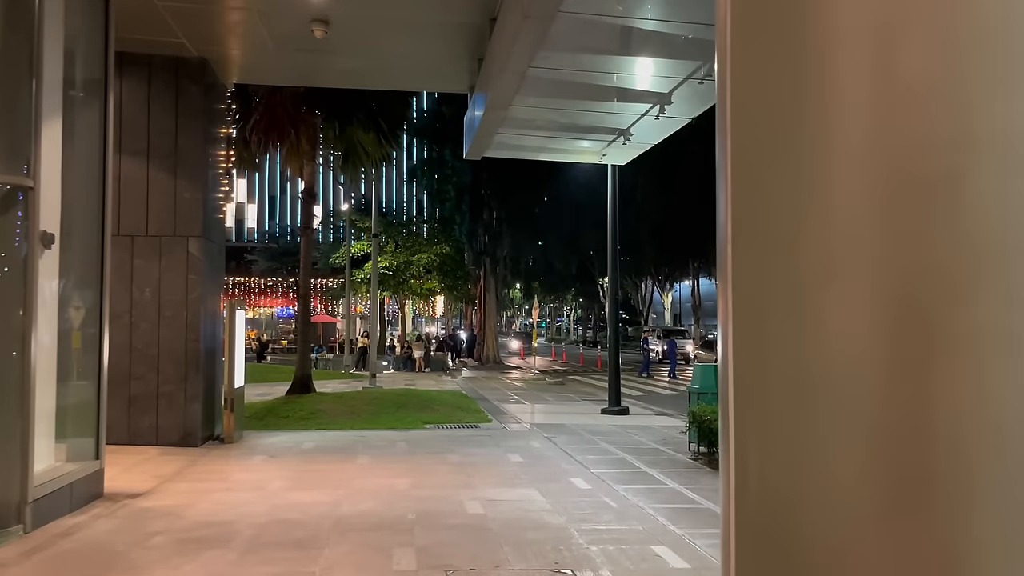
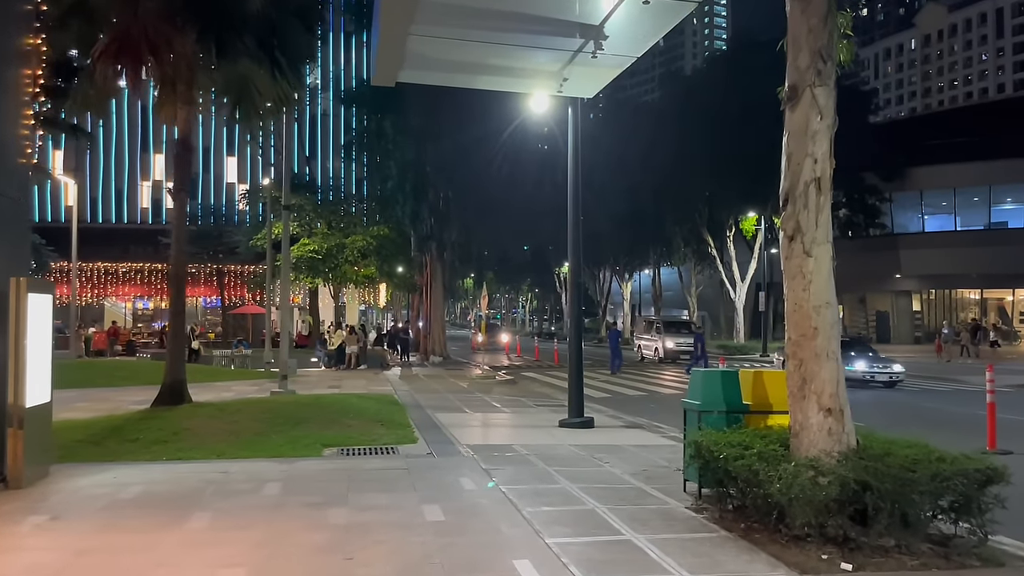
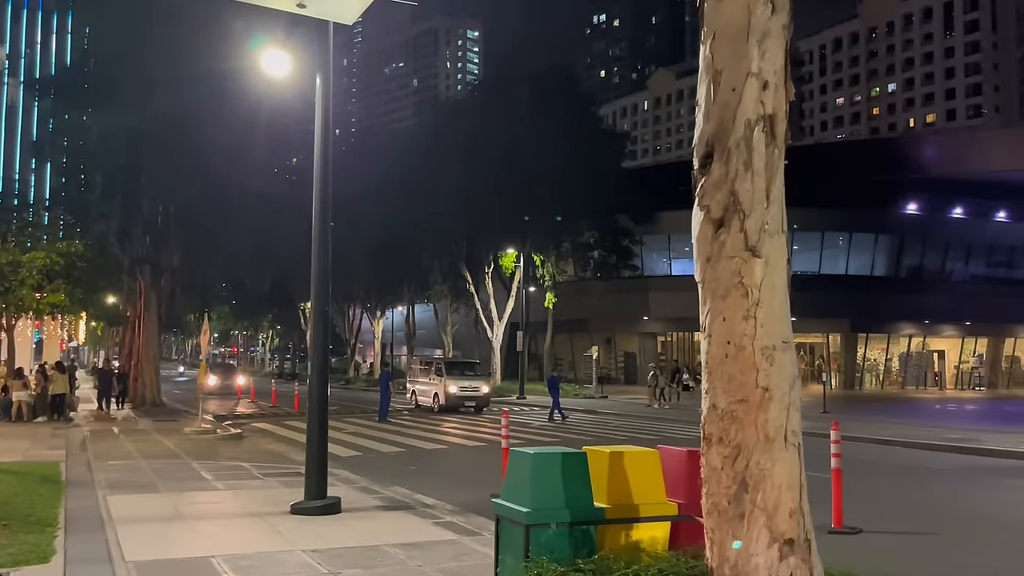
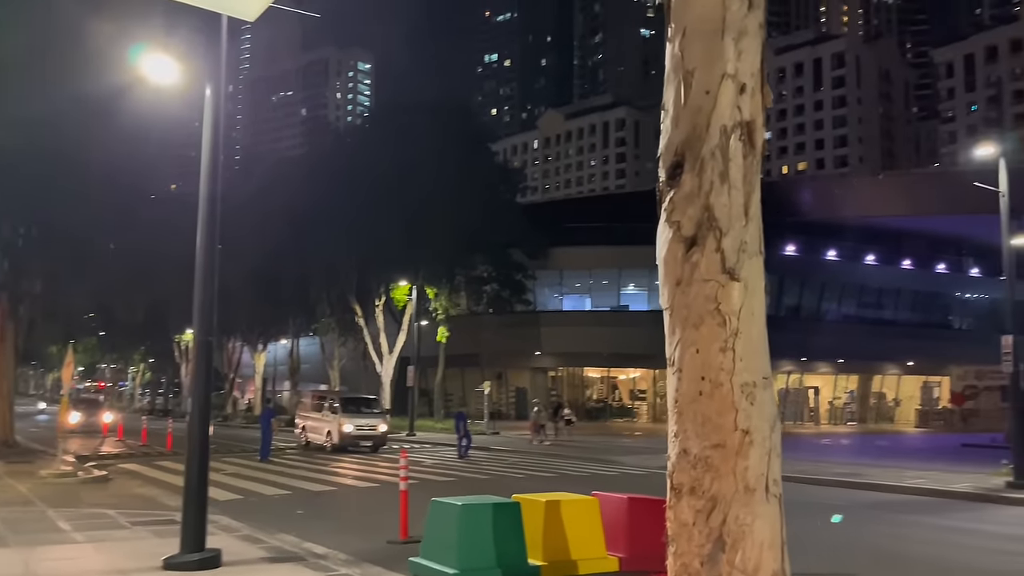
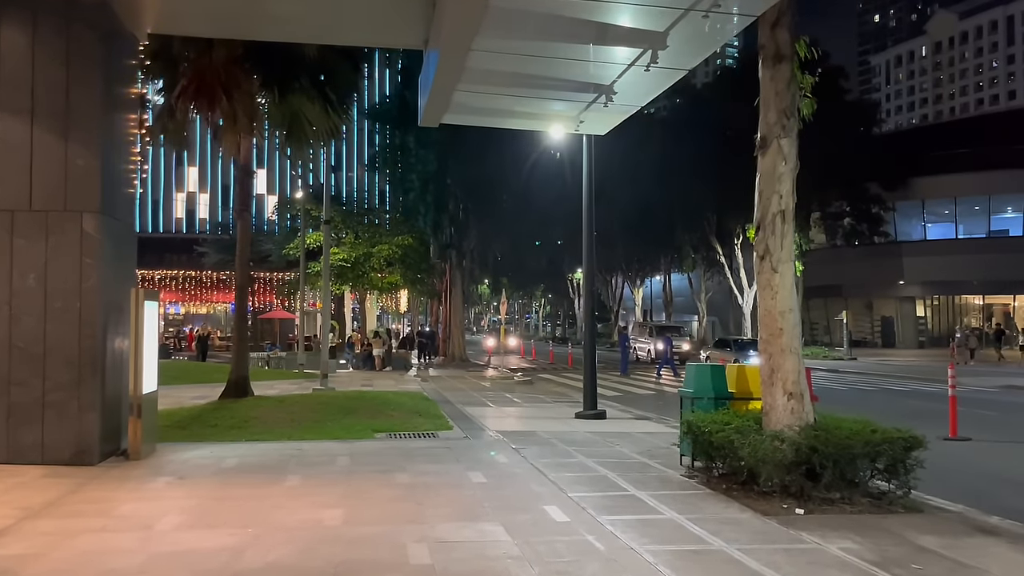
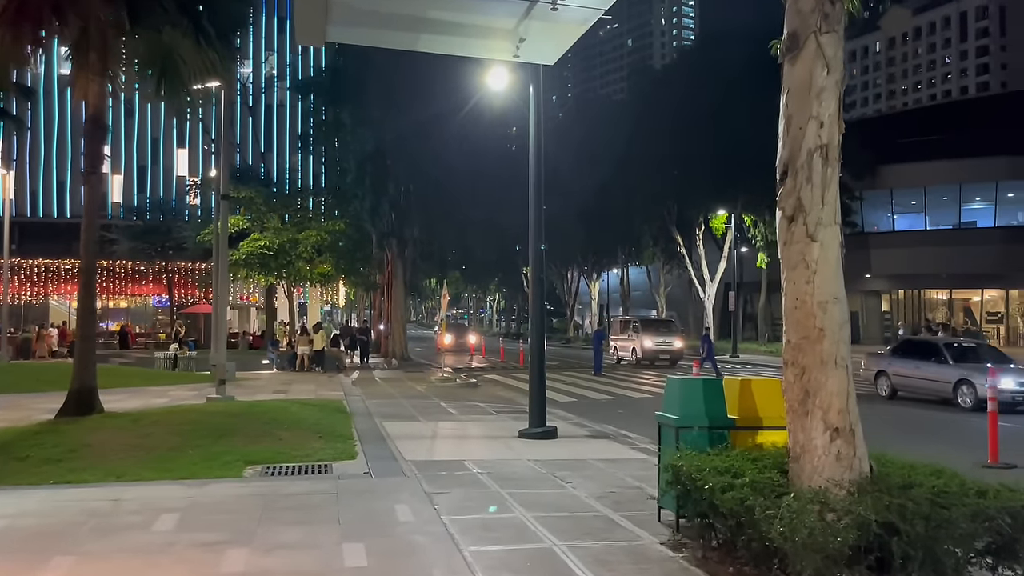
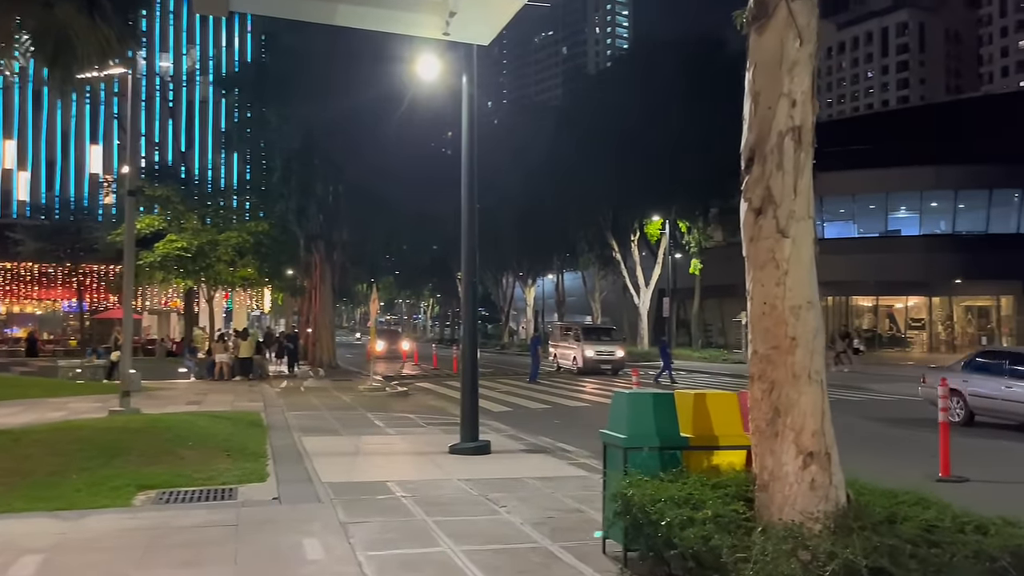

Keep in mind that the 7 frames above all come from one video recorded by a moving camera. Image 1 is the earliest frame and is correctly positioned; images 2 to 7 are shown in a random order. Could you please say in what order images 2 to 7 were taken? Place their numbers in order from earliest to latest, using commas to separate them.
5, 2, 6, 7, 3, 4
